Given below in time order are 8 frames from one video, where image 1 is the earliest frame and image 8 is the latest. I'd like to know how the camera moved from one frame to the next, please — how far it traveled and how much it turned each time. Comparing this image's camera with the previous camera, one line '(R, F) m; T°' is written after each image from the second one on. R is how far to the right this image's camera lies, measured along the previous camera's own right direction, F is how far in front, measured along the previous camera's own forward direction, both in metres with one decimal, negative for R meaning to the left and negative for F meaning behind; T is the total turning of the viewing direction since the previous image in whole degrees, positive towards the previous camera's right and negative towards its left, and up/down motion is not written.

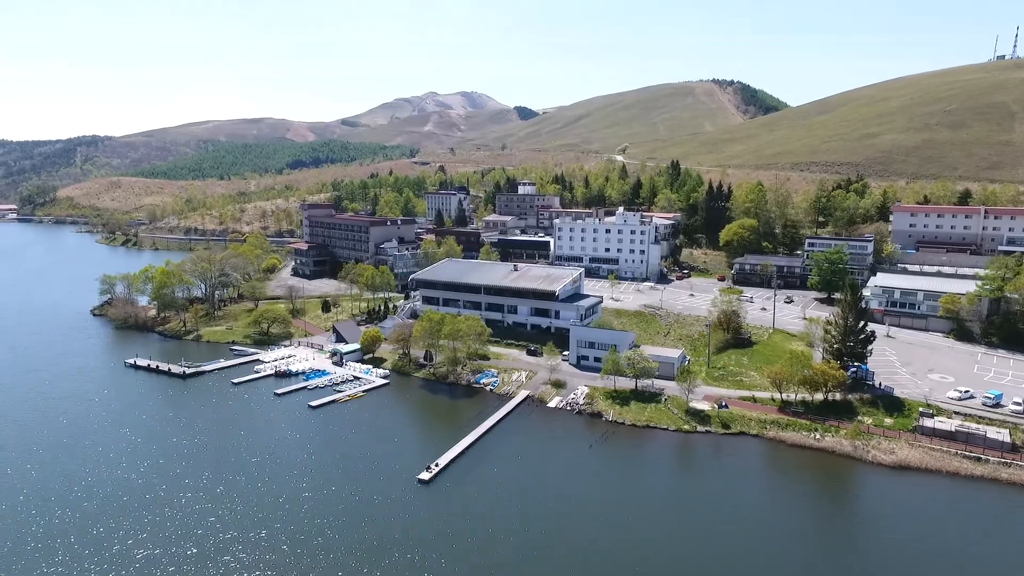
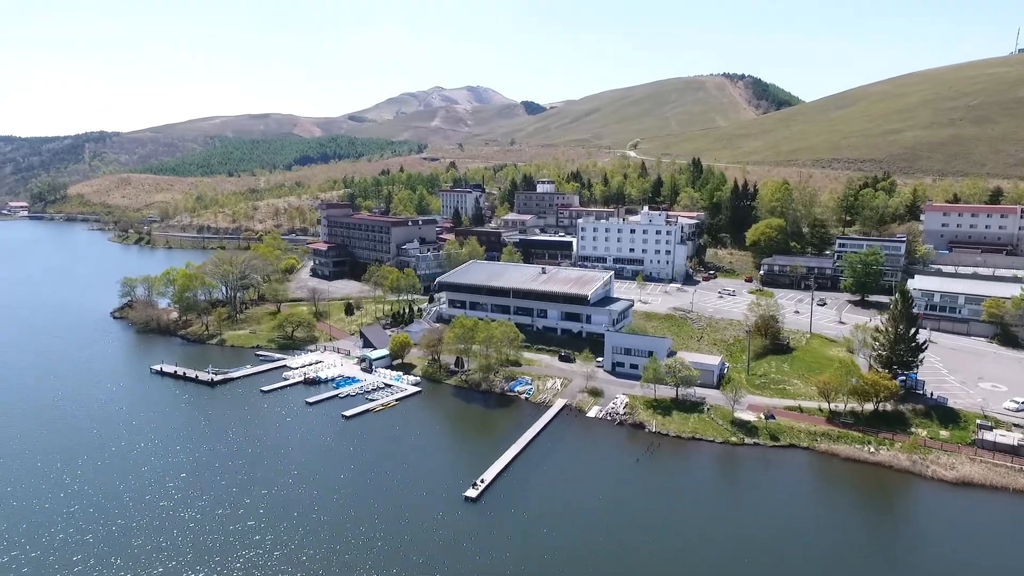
(-1.6, +0.8) m; 0°
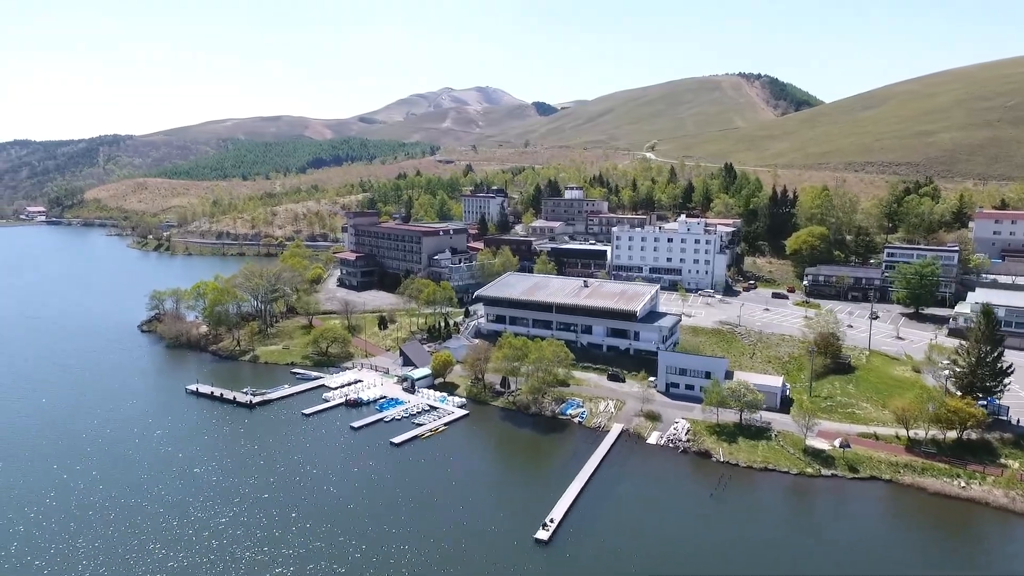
(-2.1, +1.4) m; -1°
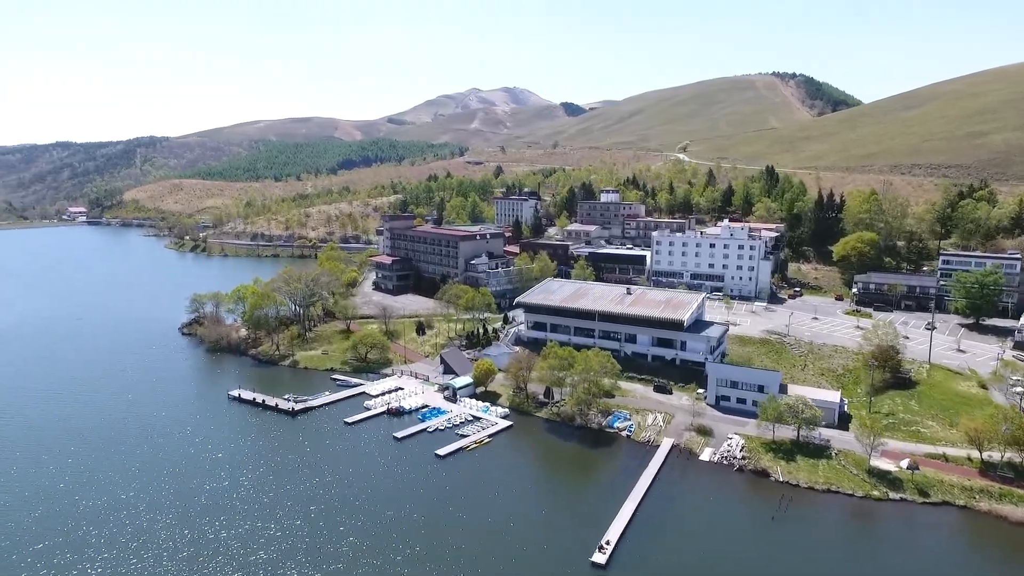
(-1.0, +0.7) m; -2°
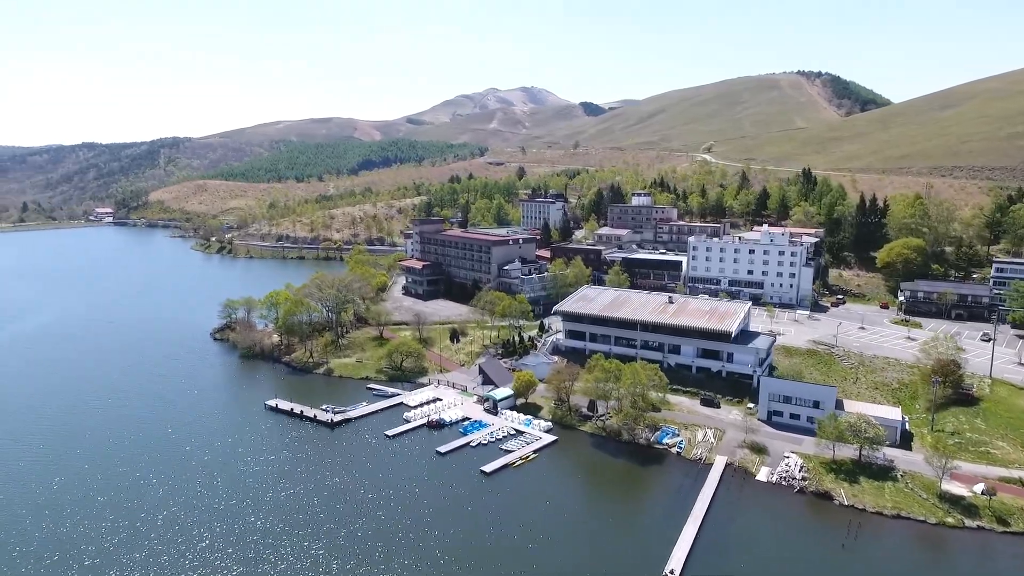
(-1.4, +0.9) m; -1°
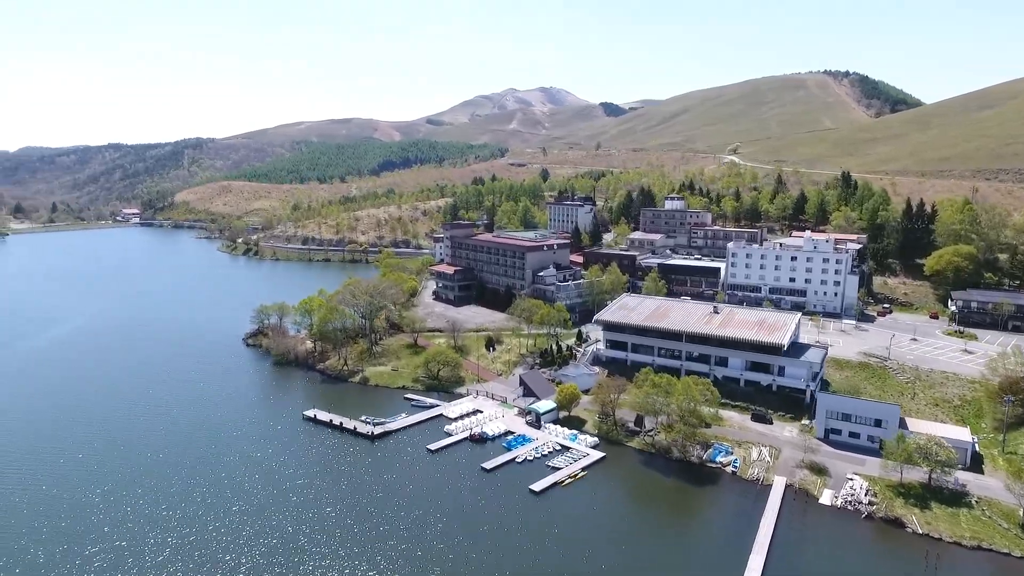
(-1.4, +0.9) m; -2°
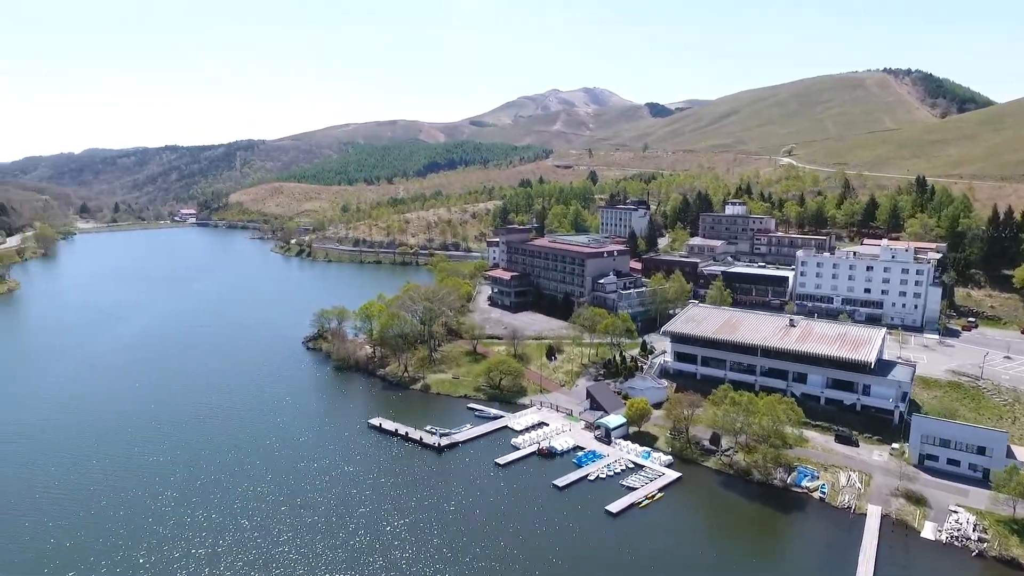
(-1.5, +0.8) m; -4°
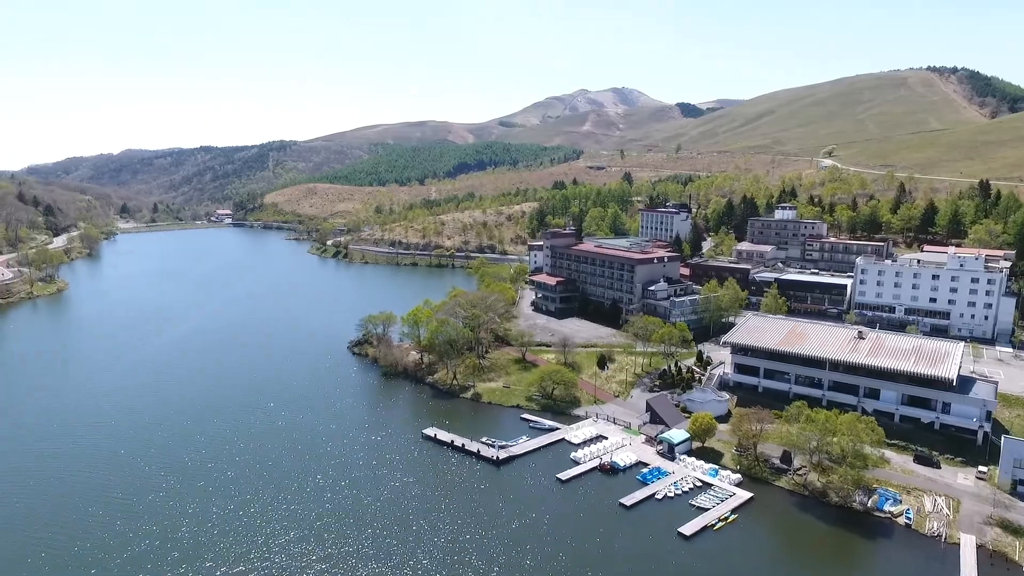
(-1.7, +0.8) m; -2°
